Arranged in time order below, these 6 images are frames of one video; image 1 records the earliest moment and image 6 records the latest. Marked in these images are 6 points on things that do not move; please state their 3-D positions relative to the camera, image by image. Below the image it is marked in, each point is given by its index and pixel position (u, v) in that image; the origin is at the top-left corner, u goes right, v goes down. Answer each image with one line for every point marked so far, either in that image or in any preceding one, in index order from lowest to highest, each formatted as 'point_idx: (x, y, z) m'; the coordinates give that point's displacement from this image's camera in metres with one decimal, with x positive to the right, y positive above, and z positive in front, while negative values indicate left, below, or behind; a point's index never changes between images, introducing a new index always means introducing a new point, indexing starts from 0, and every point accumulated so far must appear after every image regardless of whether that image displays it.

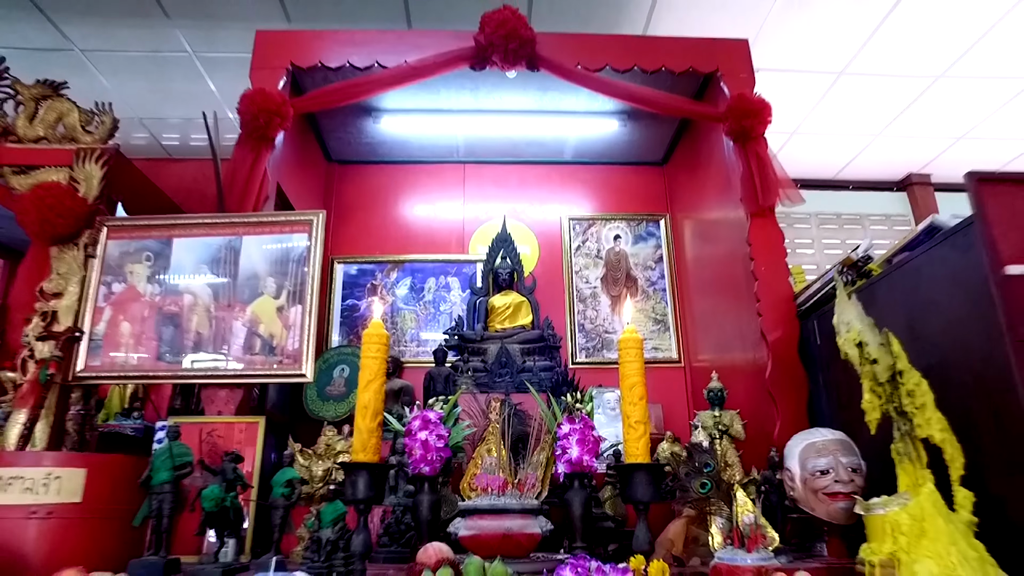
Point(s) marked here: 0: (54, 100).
0: (-1.8, +0.8, +2.3) m
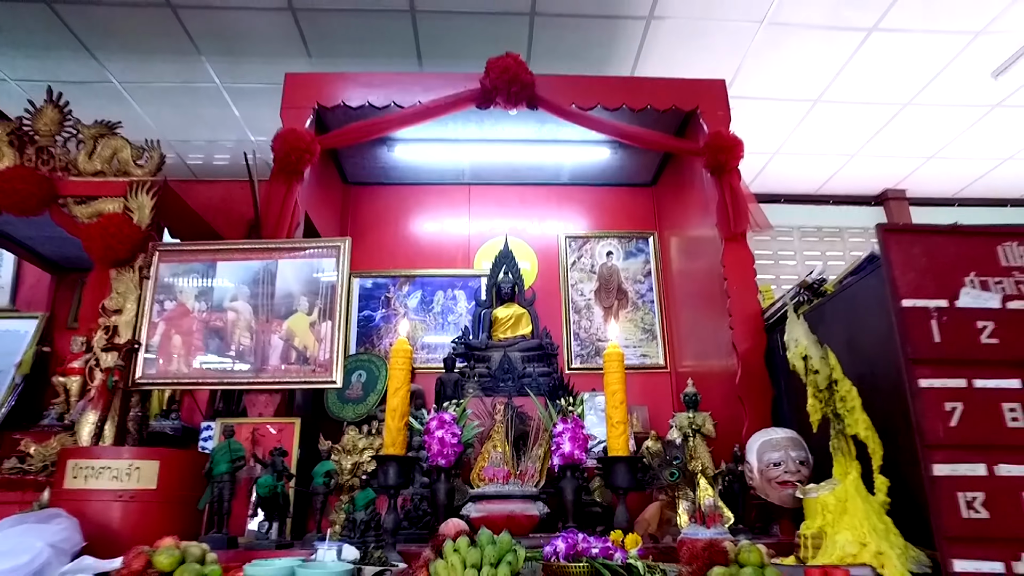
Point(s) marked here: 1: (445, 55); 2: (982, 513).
0: (-1.8, +0.7, +2.6) m
1: (-0.4, +1.4, +3.3) m
2: (+1.0, -0.5, +1.2) m
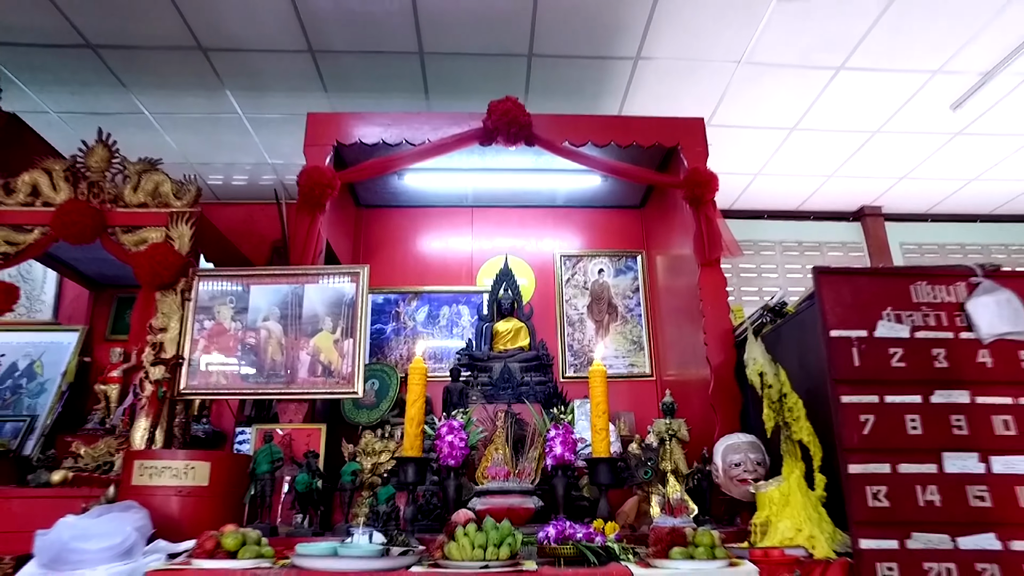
0: (-1.8, +0.6, +2.9) m
1: (-0.4, +1.3, +3.6) m
2: (+1.0, -0.6, +1.6) m
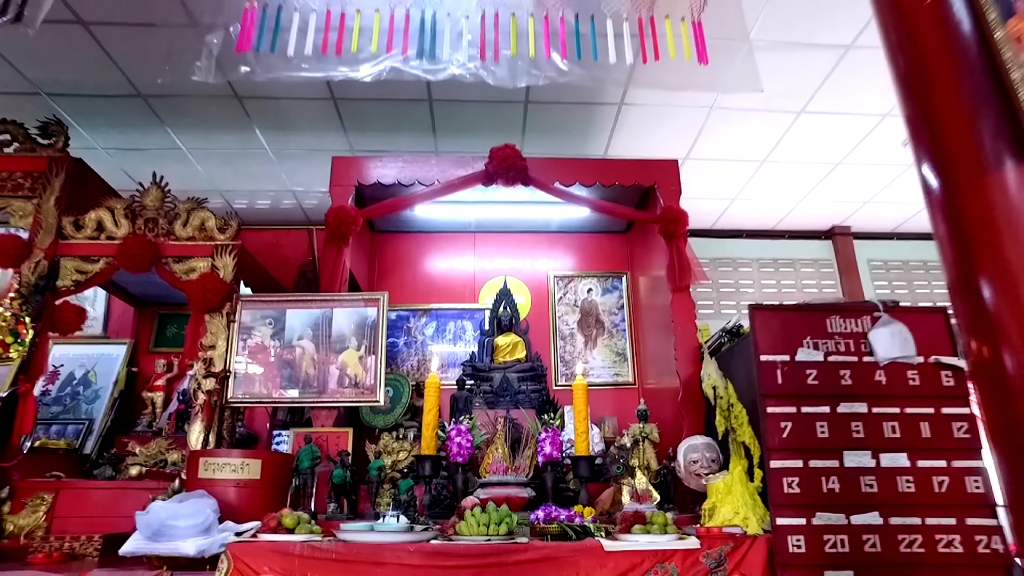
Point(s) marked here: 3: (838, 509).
0: (-1.8, +0.5, +3.3) m
1: (-0.4, +1.1, +4.0) m
2: (+1.0, -0.7, +2.0) m
3: (+1.2, -0.8, +2.0) m
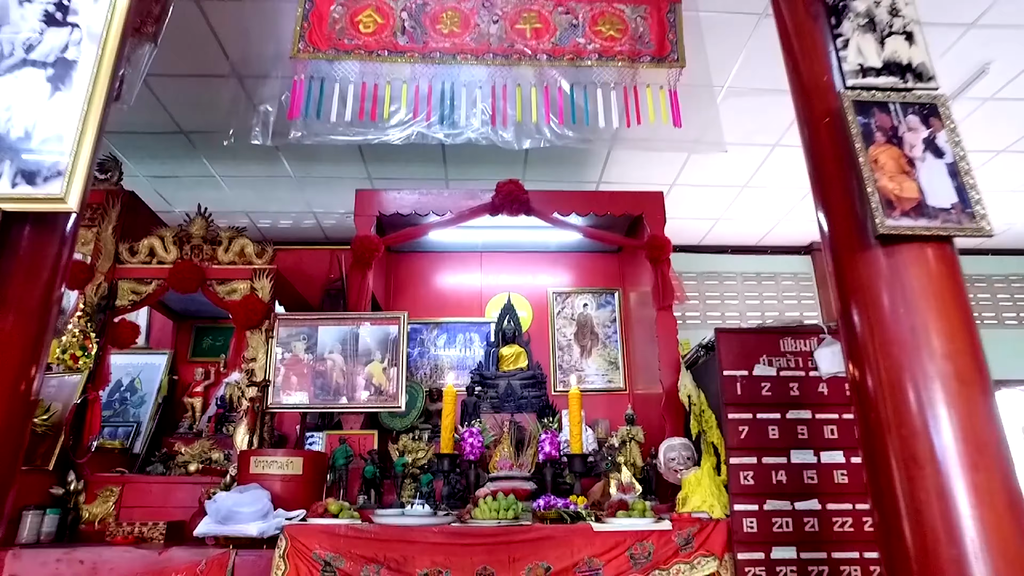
0: (-1.8, +0.3, +3.7) m
1: (-0.4, +1.0, +4.4) m
2: (+1.0, -0.8, +2.4) m
3: (+1.2, -0.9, +2.4) m
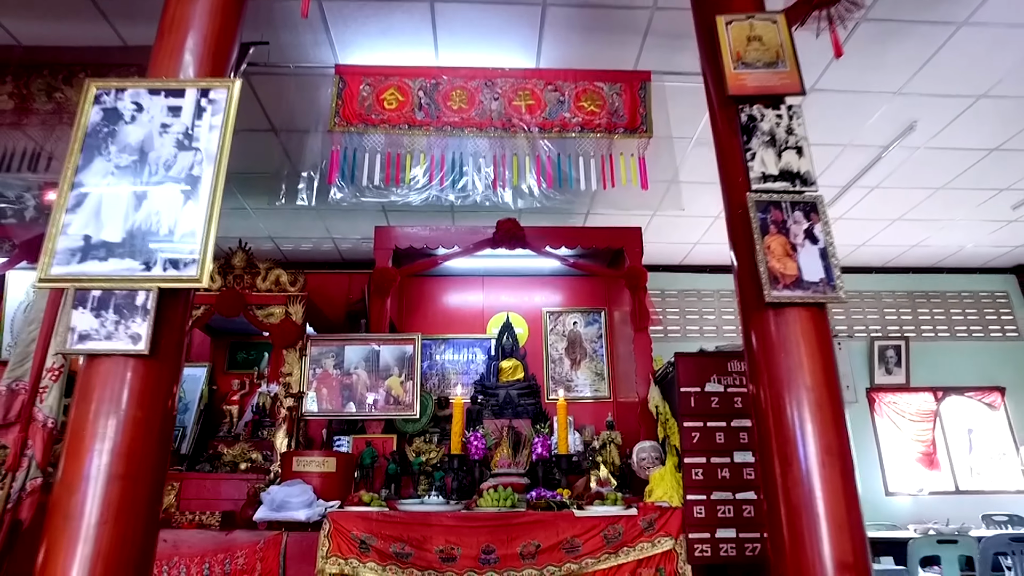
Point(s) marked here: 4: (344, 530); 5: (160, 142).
0: (-1.8, +0.2, +4.3) m
1: (-0.4, +0.8, +5.0) m
2: (+1.0, -1.0, +3.0) m
3: (+1.2, -1.1, +3.1) m
4: (-0.9, -1.3, +2.9) m
5: (-1.3, +0.6, +2.1) m
